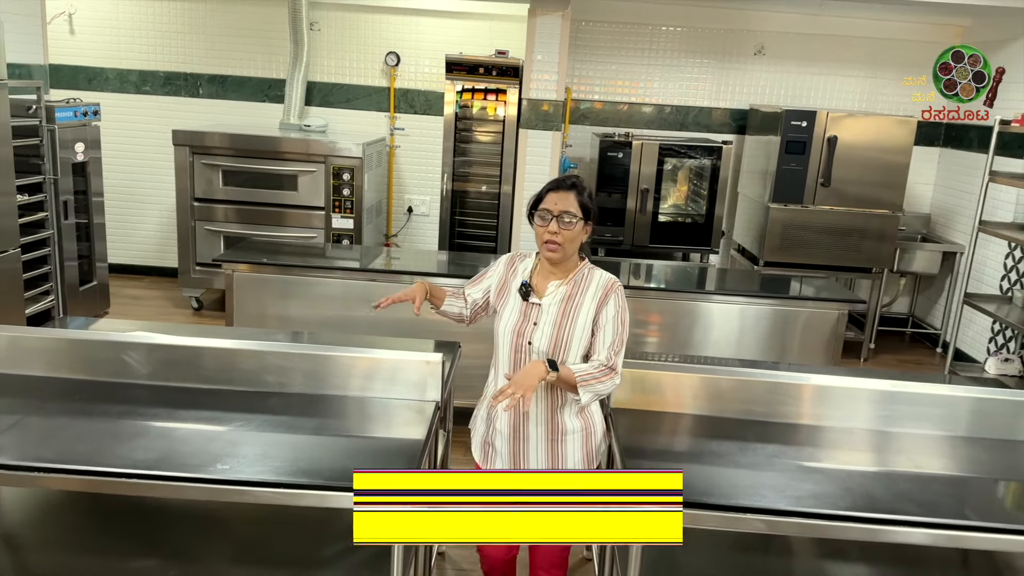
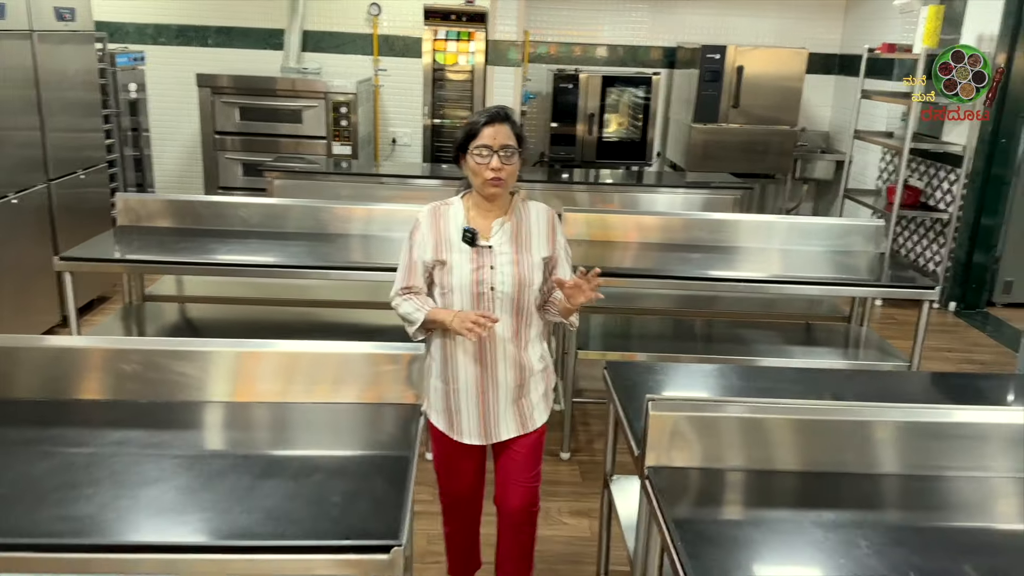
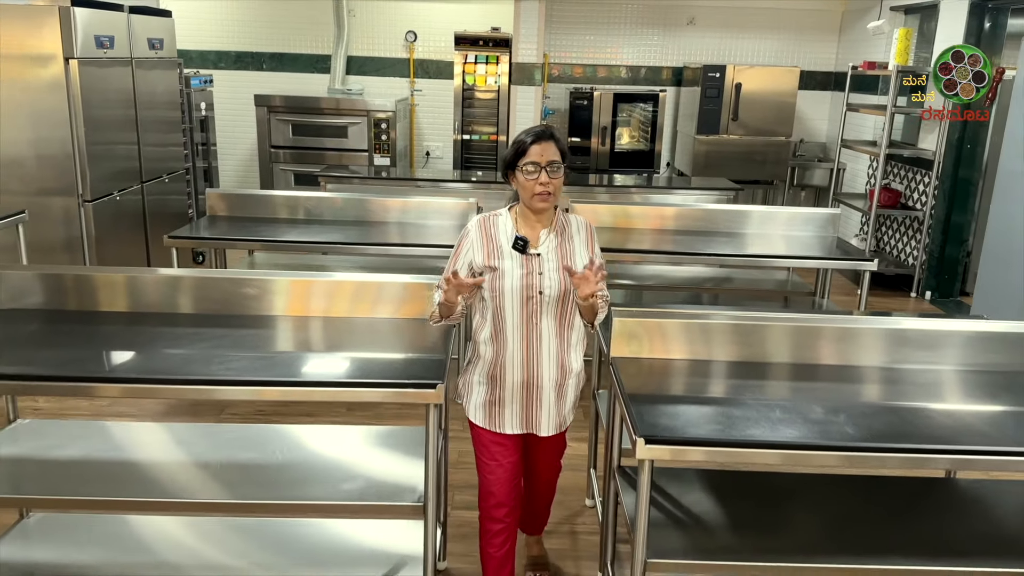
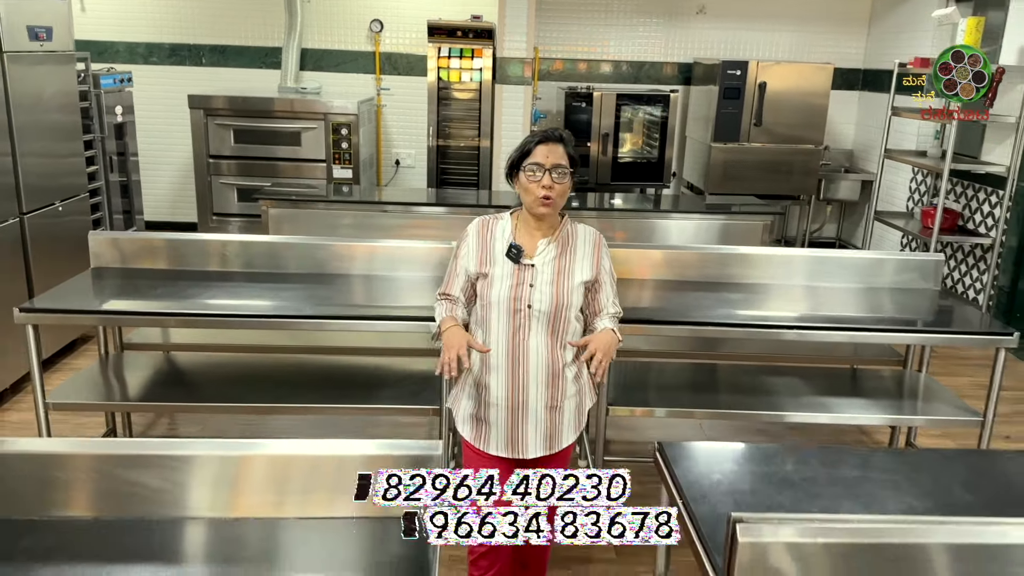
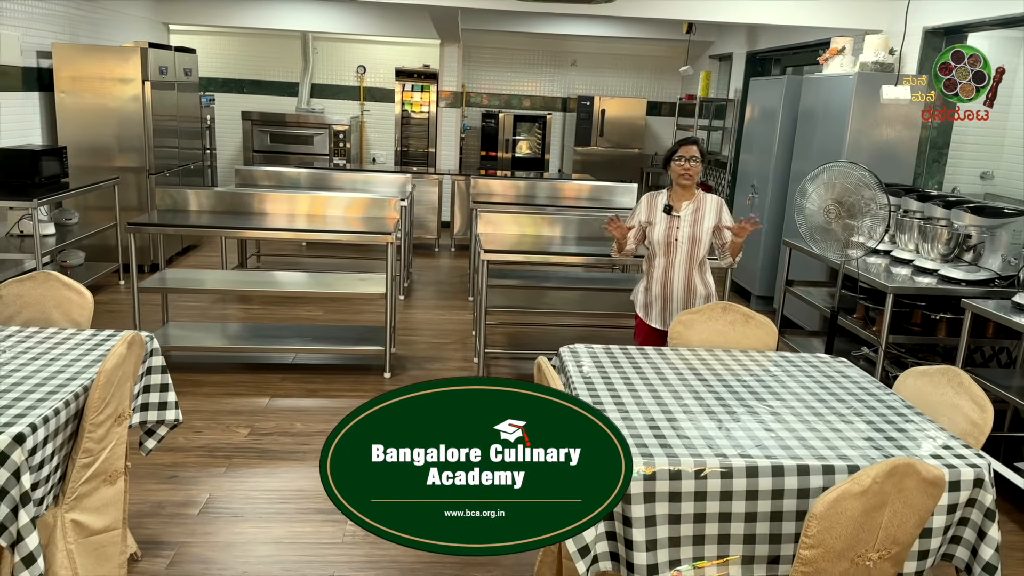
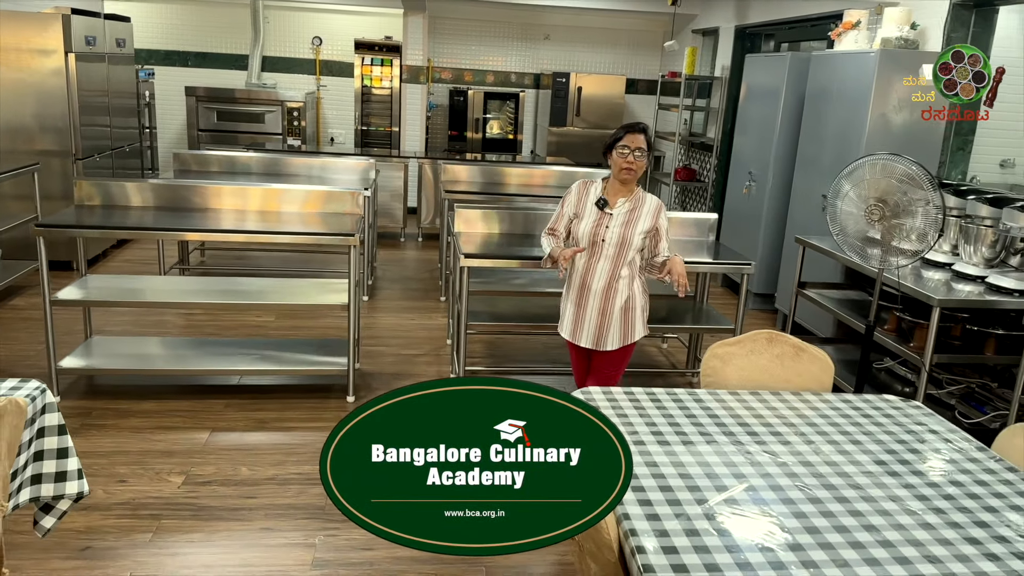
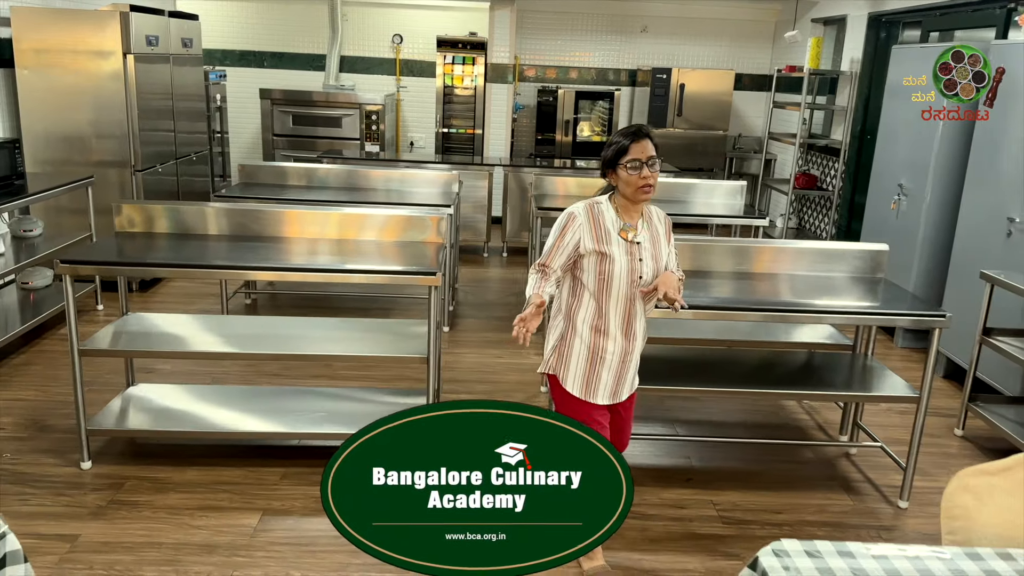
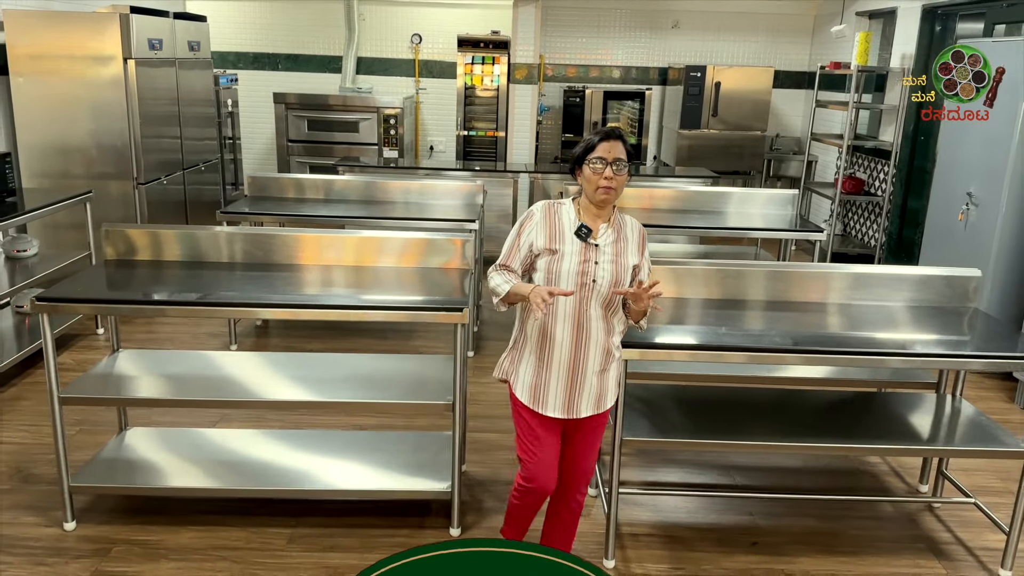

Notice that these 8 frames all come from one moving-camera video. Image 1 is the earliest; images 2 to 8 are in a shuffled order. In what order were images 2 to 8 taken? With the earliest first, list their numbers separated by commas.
4, 2, 3, 8, 7, 6, 5
